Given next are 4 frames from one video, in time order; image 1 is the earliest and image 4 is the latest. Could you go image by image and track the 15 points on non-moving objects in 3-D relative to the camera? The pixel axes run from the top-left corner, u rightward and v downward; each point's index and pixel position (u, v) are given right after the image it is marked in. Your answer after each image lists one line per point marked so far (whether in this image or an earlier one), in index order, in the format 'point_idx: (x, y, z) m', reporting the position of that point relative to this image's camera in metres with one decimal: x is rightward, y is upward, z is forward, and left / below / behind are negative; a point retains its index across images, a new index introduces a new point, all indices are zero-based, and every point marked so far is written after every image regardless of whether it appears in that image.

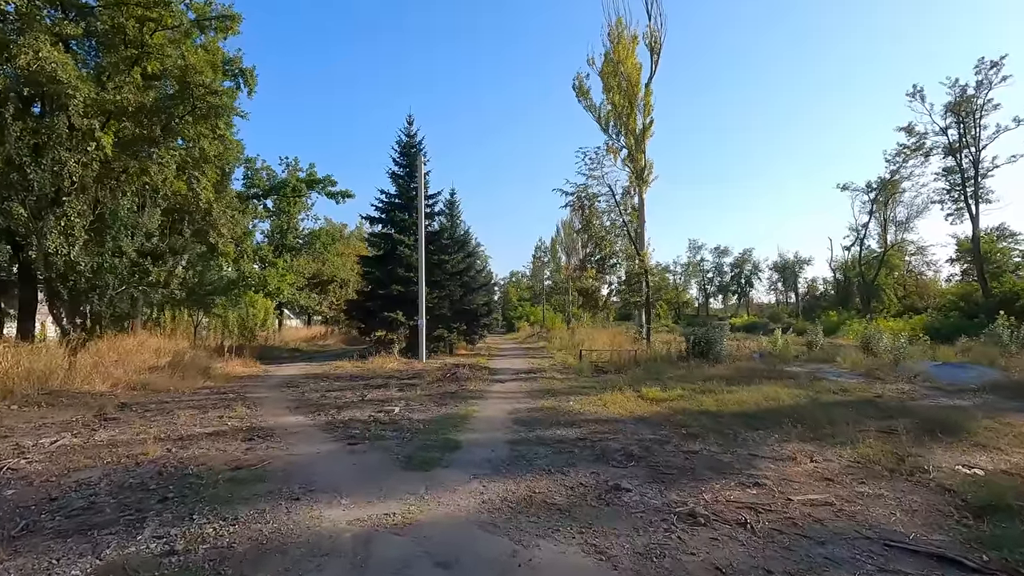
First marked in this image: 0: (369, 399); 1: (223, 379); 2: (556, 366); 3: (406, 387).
0: (-2.5, -2.0, +9.3) m
1: (-6.7, -2.2, +12.5) m
2: (+1.4, -2.4, +16.5) m
3: (-2.2, -2.1, +11.2) m
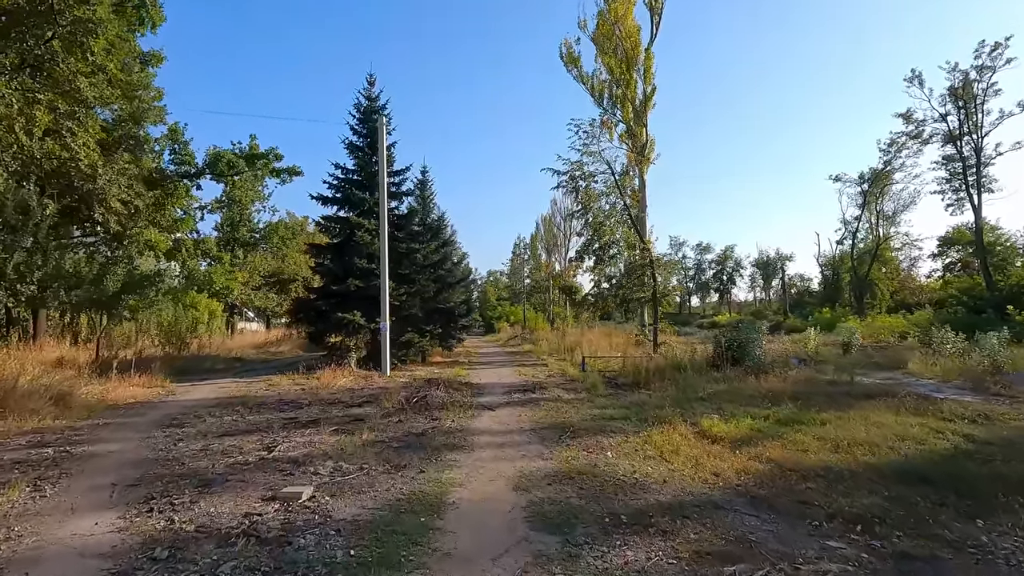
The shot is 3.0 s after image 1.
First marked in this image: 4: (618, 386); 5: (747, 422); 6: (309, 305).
0: (-2.5, -1.8, +5.5) m
1: (-6.8, -2.0, +8.5) m
2: (+1.1, -2.2, +12.9) m
3: (-2.3, -1.9, +7.5) m
4: (+2.3, -2.1, +11.6) m
5: (+3.4, -1.9, +7.7) m
6: (-6.4, -0.5, +16.8) m
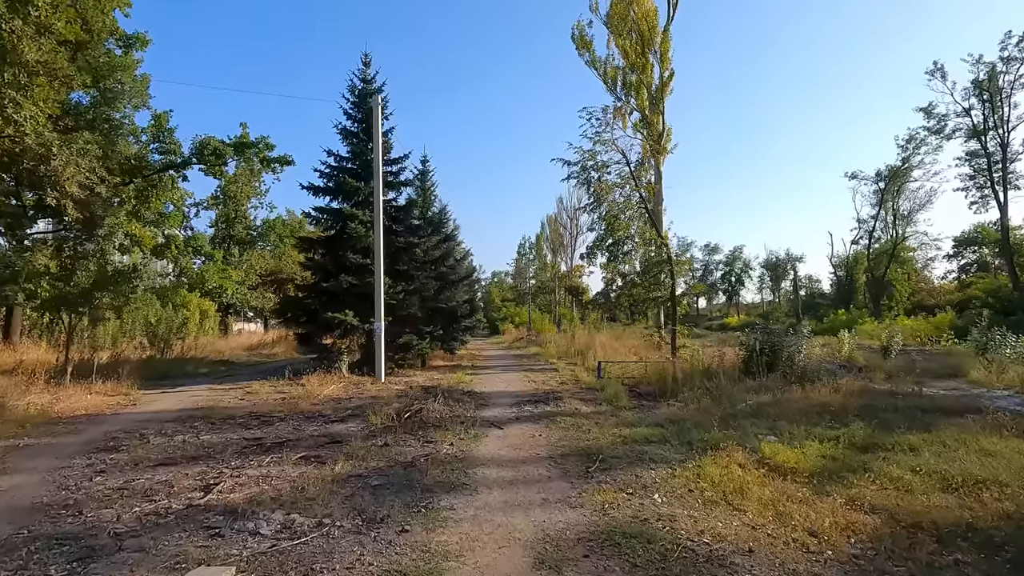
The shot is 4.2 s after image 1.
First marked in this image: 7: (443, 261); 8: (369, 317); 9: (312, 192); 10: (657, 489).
0: (-2.3, -1.7, +4.1) m
1: (-6.7, -1.9, +7.1) m
2: (+1.3, -2.2, +11.4) m
3: (-2.1, -1.8, +6.0) m
4: (+2.5, -2.1, +10.1) m
5: (+3.5, -1.8, +6.2) m
6: (-6.2, -0.4, +15.3) m
7: (-2.5, +1.0, +19.3) m
8: (-4.1, -0.8, +15.3) m
9: (-6.1, +2.9, +16.3) m
10: (+1.3, -1.8, +4.7) m
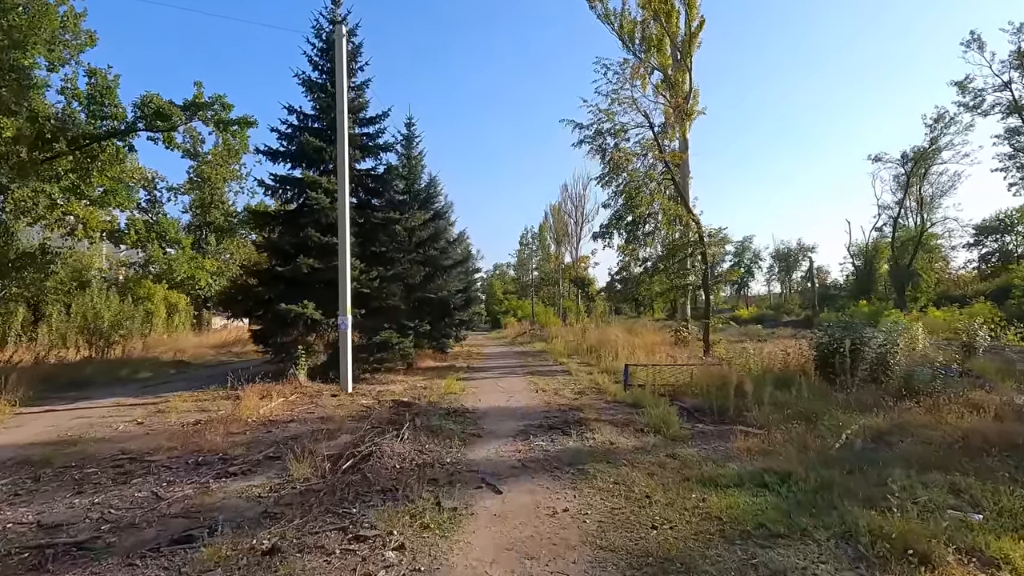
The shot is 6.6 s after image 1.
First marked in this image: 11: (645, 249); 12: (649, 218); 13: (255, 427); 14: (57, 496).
0: (-2.3, -1.5, +1.1) m
1: (-6.6, -1.7, +4.2) m
2: (+1.3, -1.8, +8.5) m
3: (-2.1, -1.6, +3.1) m
4: (+2.5, -1.8, +7.2) m
5: (+3.6, -1.6, +3.2) m
6: (-6.1, -0.1, +12.4) m
7: (-2.4, +1.4, +16.4) m
8: (-4.0, -0.5, +12.3) m
9: (-6.1, +3.3, +13.4) m
10: (+1.3, -1.5, +1.7) m
11: (+4.4, +1.3, +17.4) m
12: (+4.4, +2.2, +17.2) m
13: (-3.4, -1.8, +7.1) m
14: (-3.7, -1.7, +4.4) m
